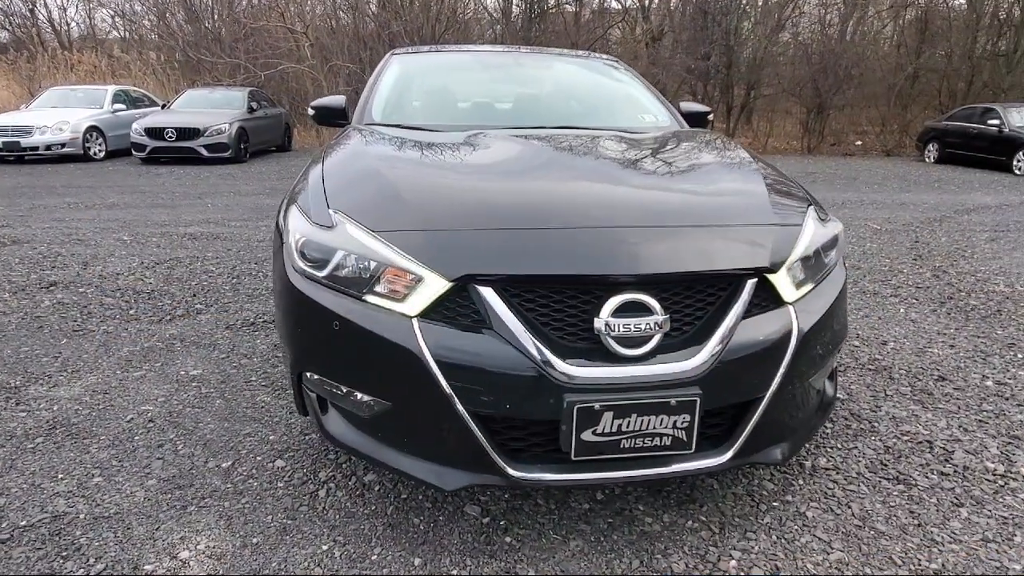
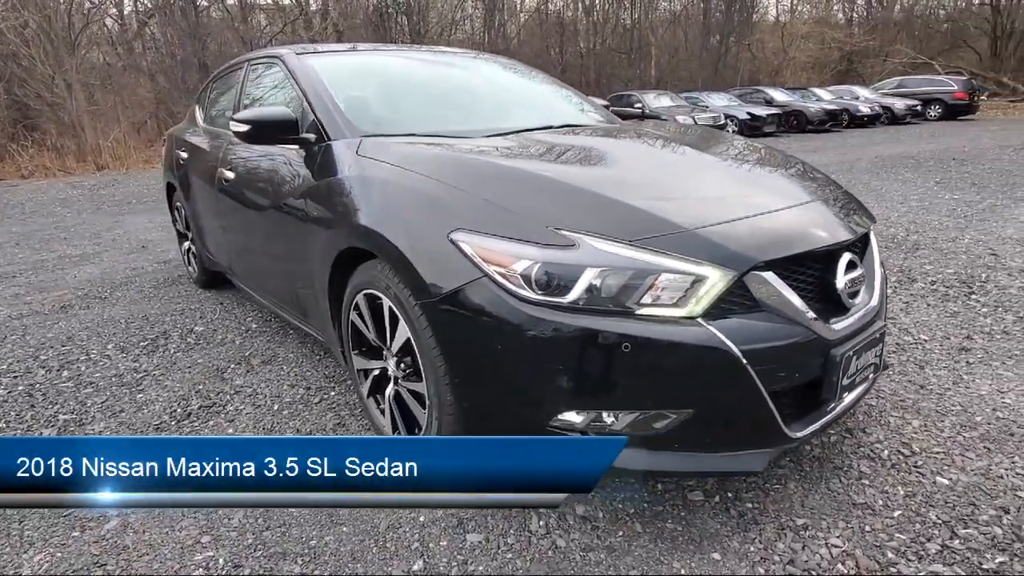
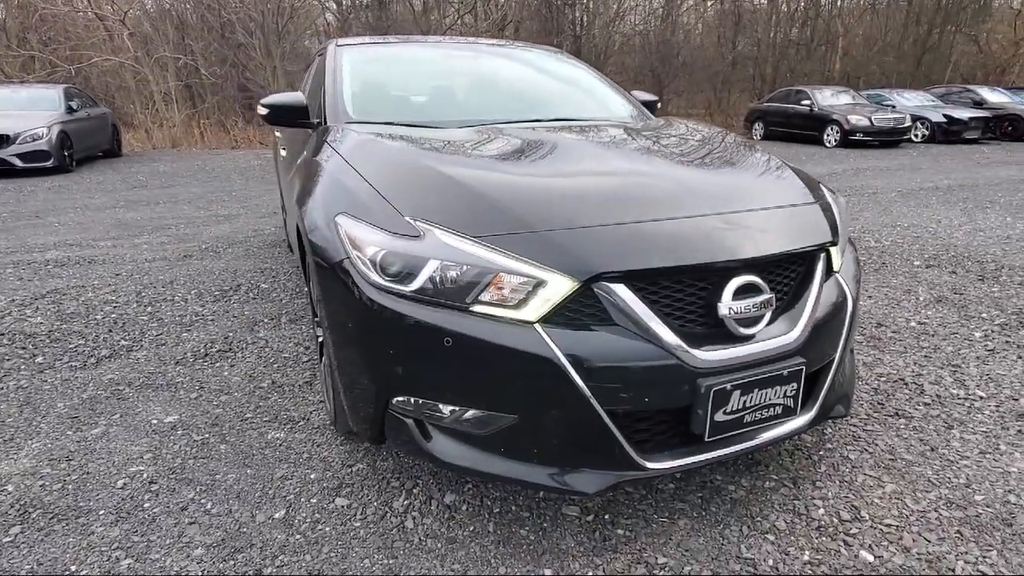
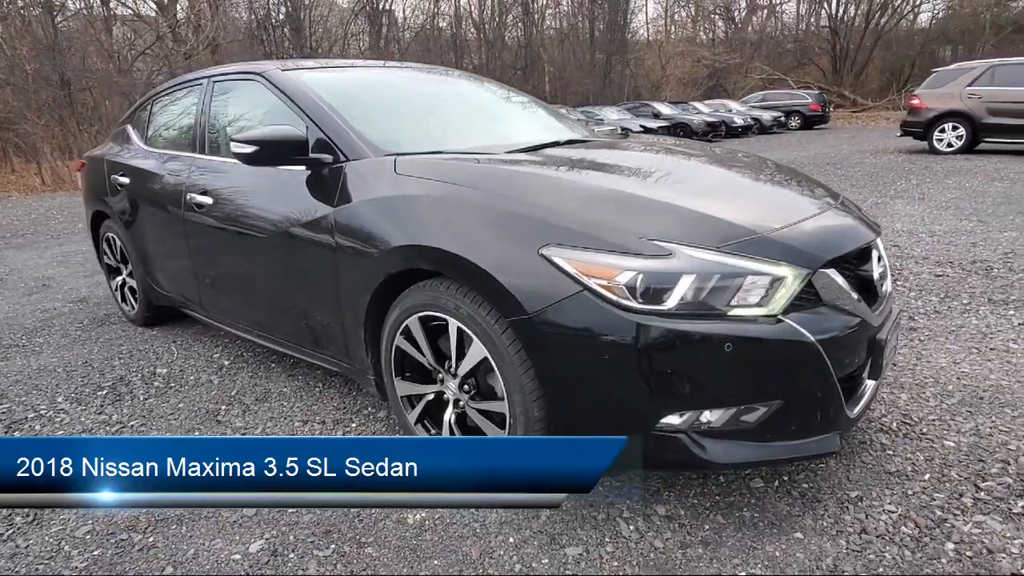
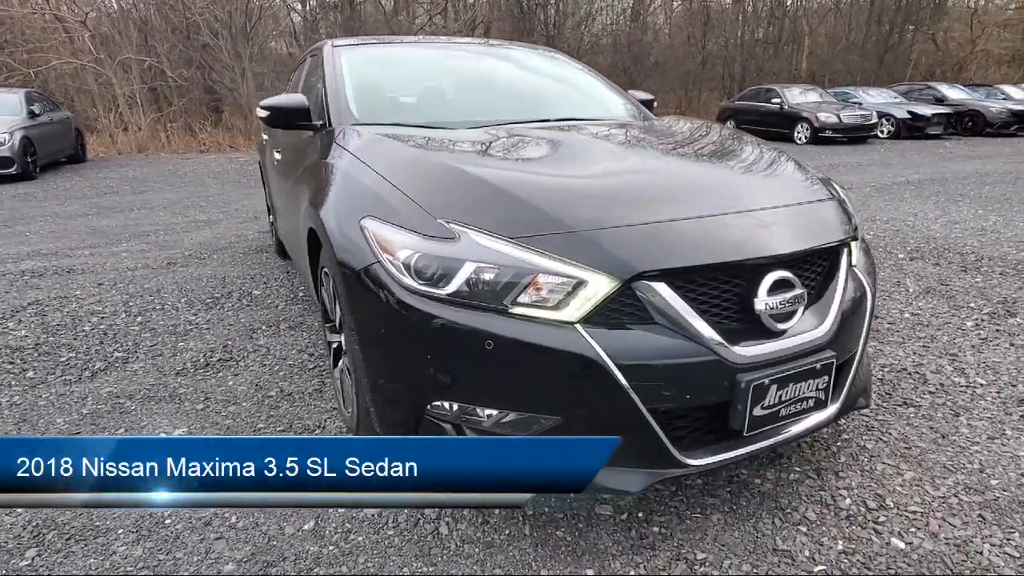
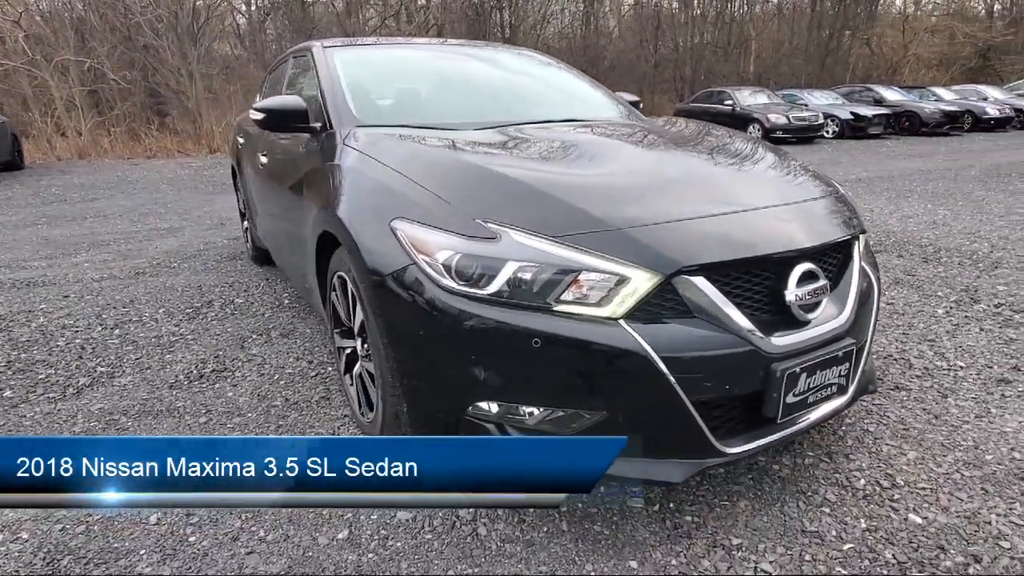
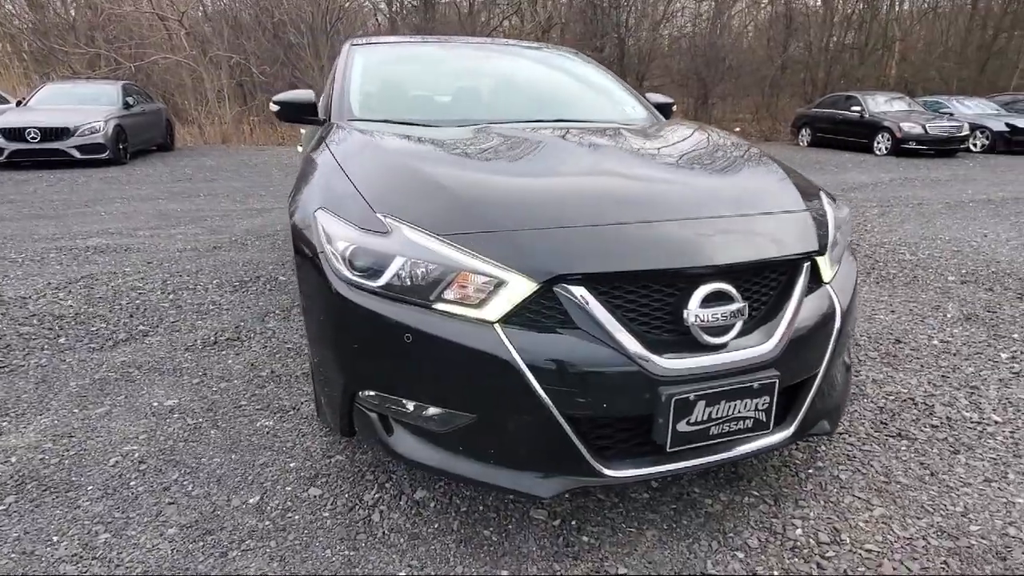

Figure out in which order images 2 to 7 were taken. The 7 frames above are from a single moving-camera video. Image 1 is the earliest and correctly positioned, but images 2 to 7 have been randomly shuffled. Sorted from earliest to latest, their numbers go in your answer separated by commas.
7, 3, 5, 6, 2, 4
